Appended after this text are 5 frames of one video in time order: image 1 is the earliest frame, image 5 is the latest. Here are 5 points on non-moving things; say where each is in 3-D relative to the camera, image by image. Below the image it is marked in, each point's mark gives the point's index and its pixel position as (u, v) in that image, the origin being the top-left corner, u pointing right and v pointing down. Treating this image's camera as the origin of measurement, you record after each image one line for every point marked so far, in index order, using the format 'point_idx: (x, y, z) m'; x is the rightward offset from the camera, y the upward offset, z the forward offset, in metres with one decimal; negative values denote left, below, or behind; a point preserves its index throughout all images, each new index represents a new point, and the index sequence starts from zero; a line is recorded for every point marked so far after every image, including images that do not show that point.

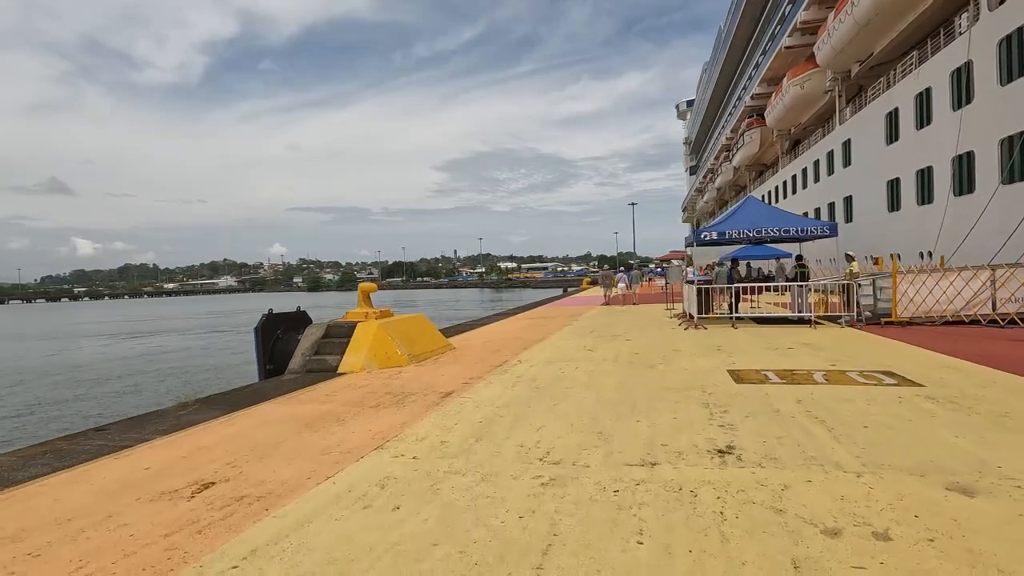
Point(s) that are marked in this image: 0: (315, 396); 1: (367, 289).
0: (-2.7, -1.5, +7.3) m
1: (-2.9, 0.0, +10.8) m
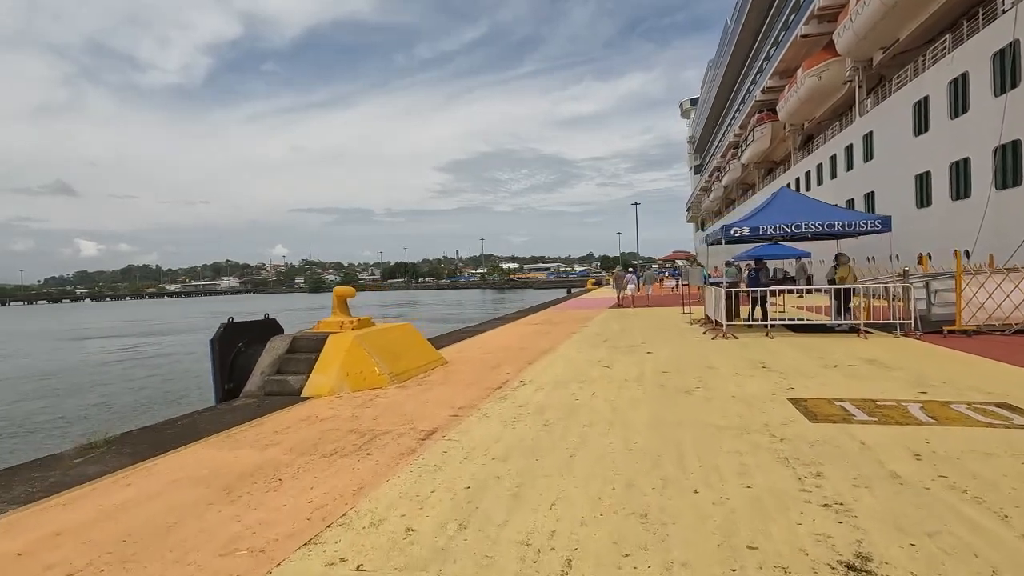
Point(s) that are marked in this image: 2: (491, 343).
0: (-2.7, -1.5, +5.6) m
1: (-2.9, -0.1, +9.2) m
2: (-0.5, -1.3, +12.1) m
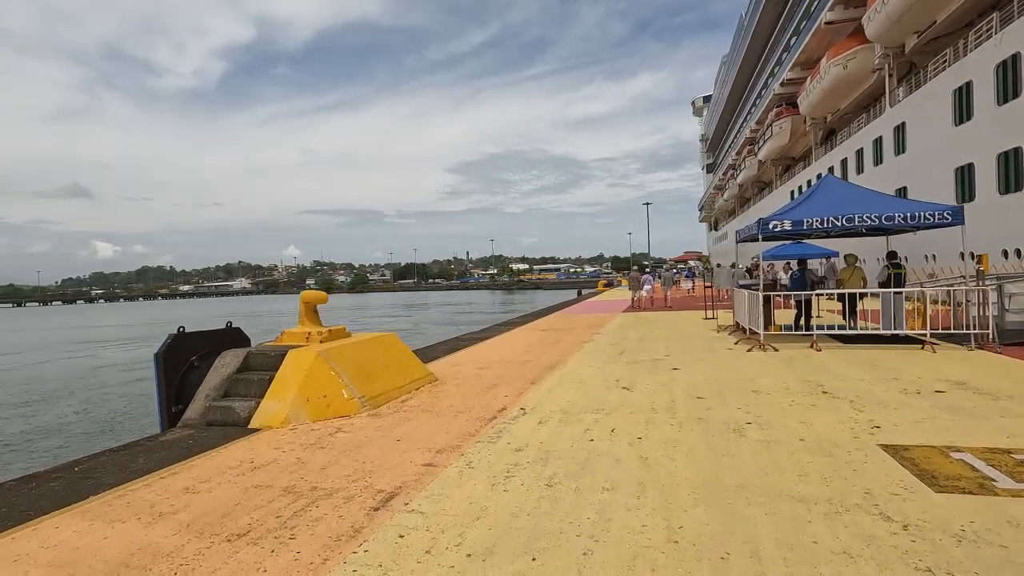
0: (-2.7, -1.6, +4.2) m
1: (-2.9, -0.2, +7.8) m
2: (-0.4, -1.3, +10.6) m
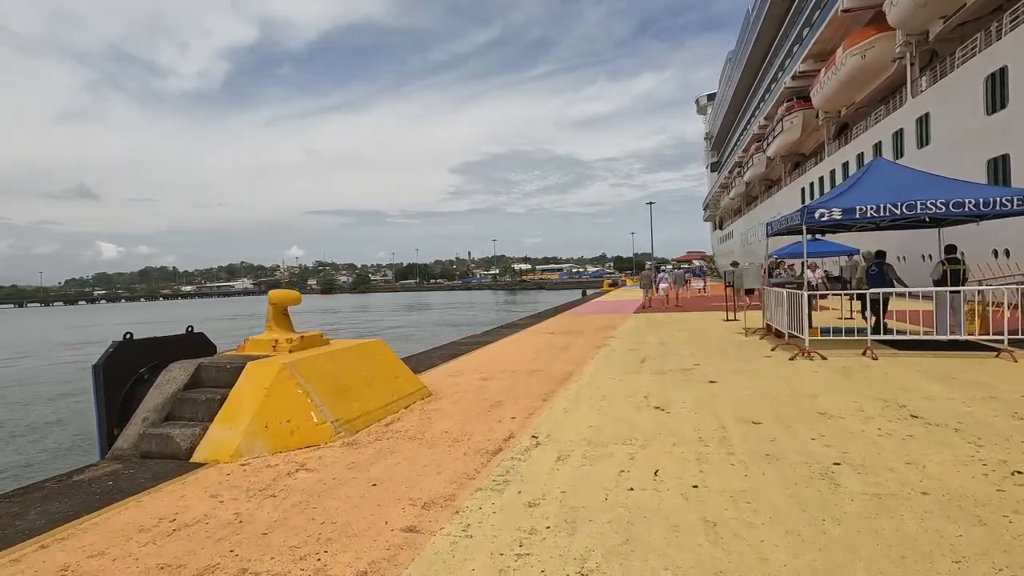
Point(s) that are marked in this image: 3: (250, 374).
0: (-2.7, -1.6, +2.9) m
1: (-2.8, -0.1, +6.5) m
2: (-0.3, -1.3, +9.3) m
3: (-2.6, -0.9, +5.3) m
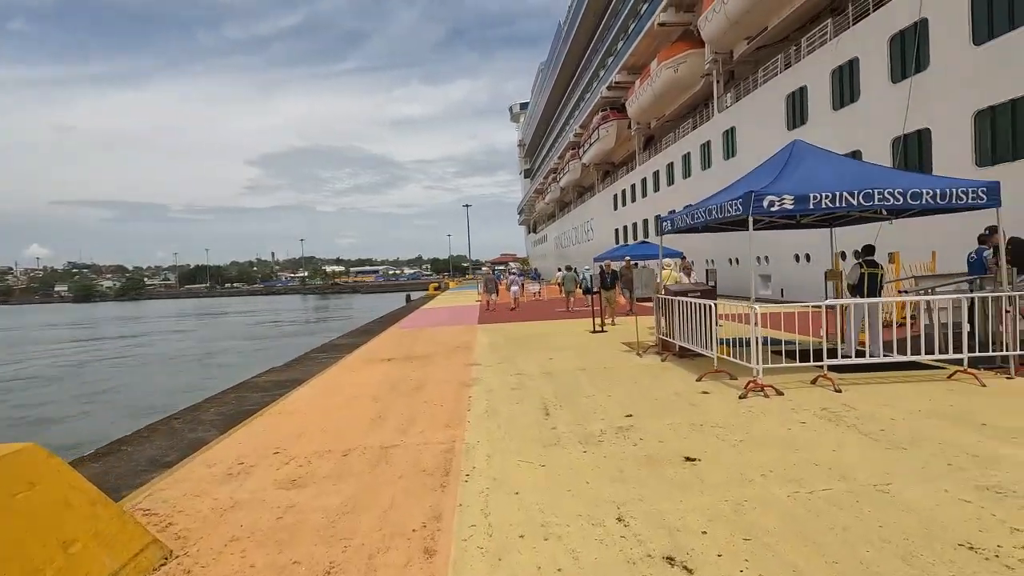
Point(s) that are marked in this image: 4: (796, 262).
0: (-2.2, -1.8, -1.3) m
1: (-3.5, -0.4, +2.1) m
2: (-2.1, -1.5, +5.5) m
3: (-2.9, -1.1, +1.0) m
4: (+10.1, +0.9, +18.9) m
